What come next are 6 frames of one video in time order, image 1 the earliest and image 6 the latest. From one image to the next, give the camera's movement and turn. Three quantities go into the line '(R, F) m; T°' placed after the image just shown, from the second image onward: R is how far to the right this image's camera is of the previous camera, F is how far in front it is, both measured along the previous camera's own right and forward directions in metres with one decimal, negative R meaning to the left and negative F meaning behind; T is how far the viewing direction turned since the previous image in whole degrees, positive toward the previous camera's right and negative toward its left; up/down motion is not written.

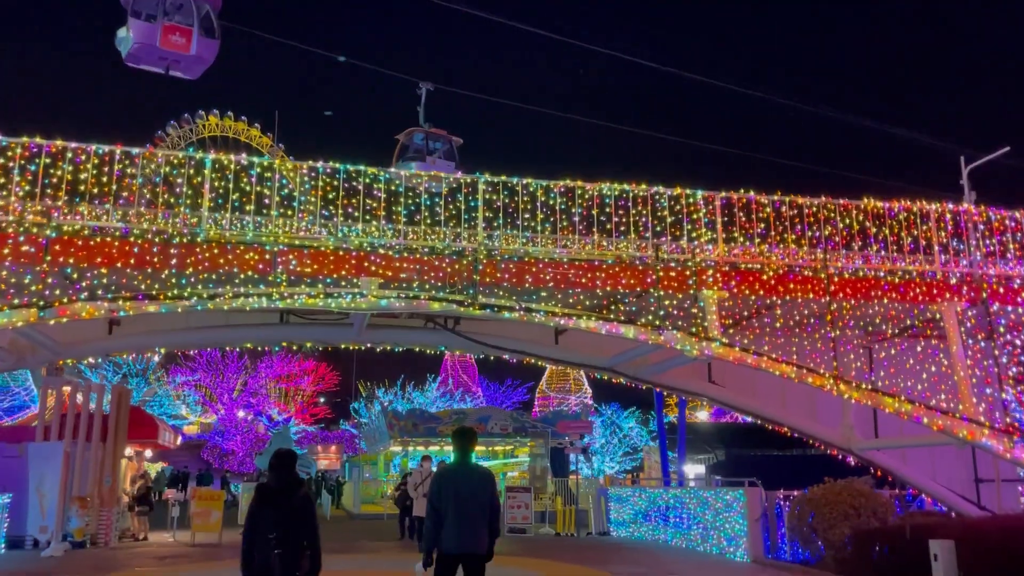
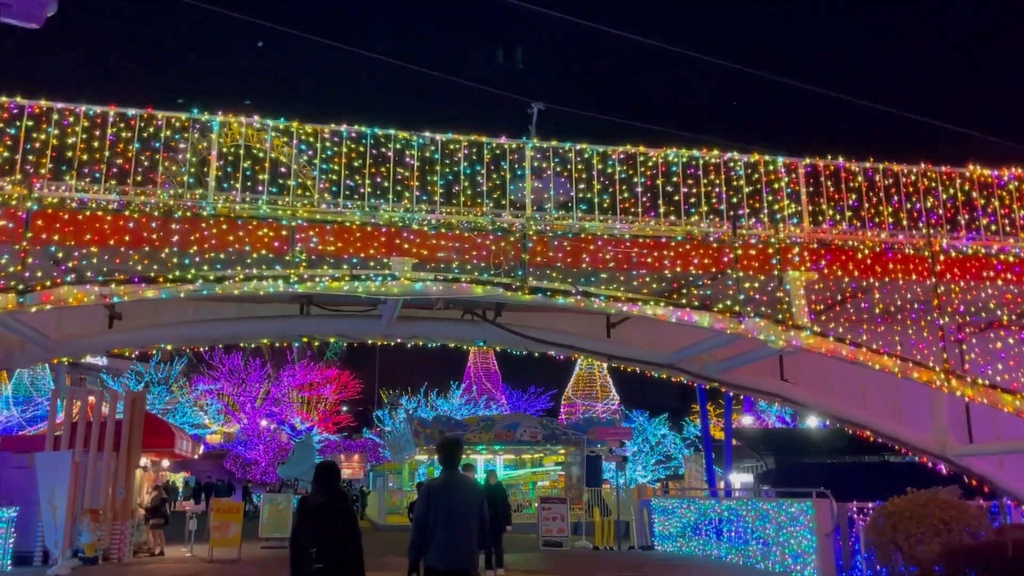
(-0.4, +1.5) m; -1°
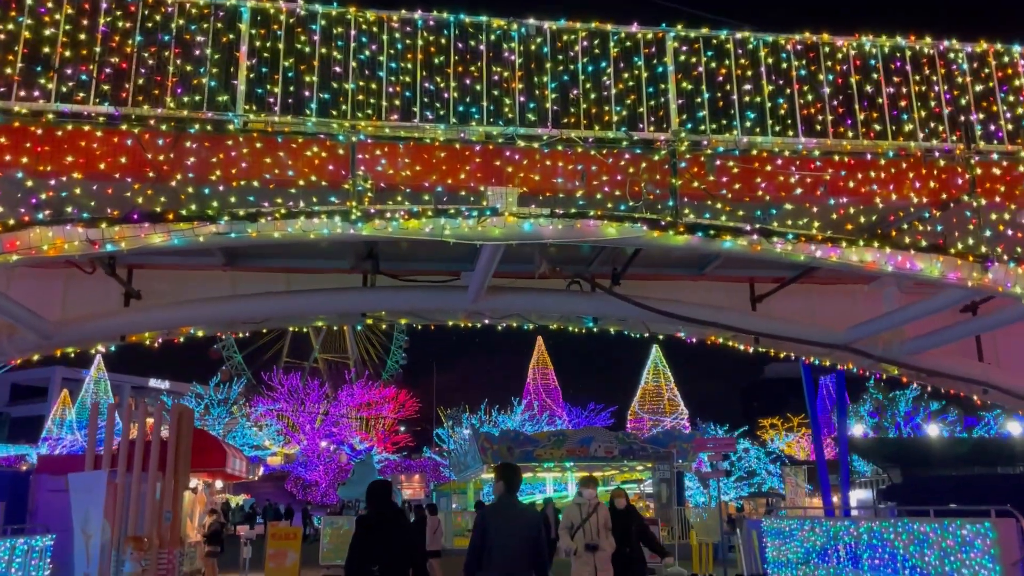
(-0.8, +2.6) m; -4°
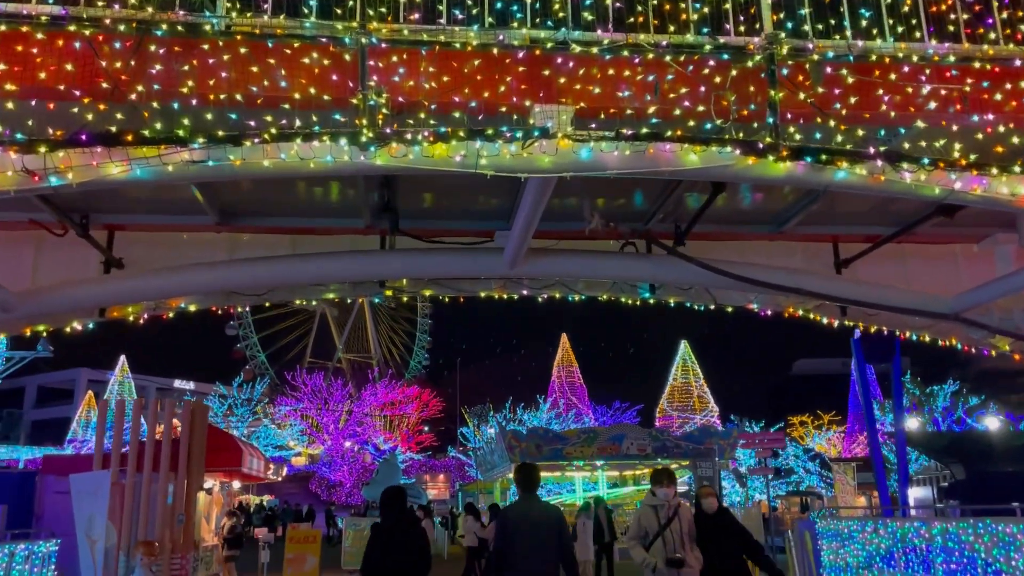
(-0.2, +1.4) m; -2°
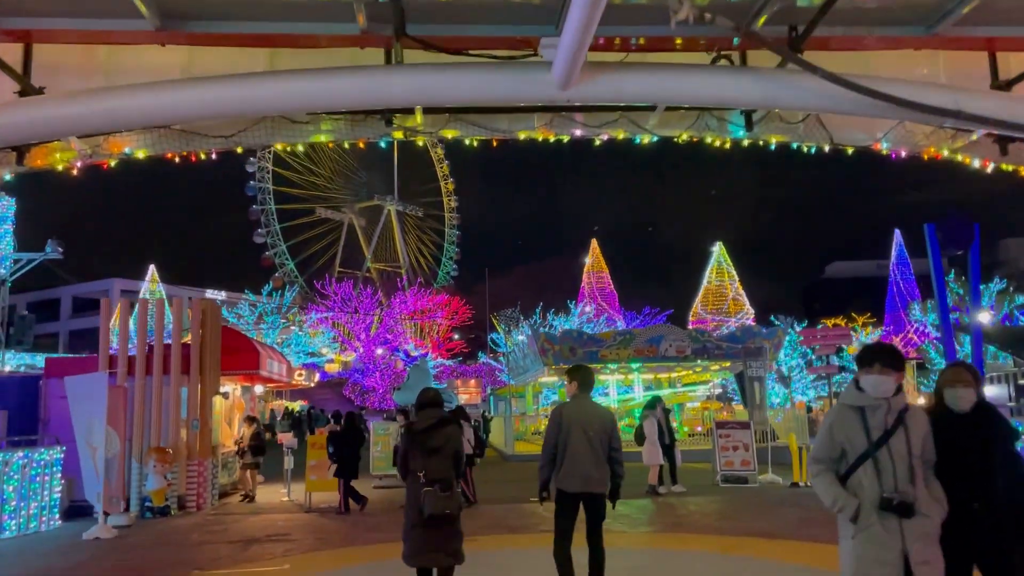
(-0.2, +1.8) m; -2°
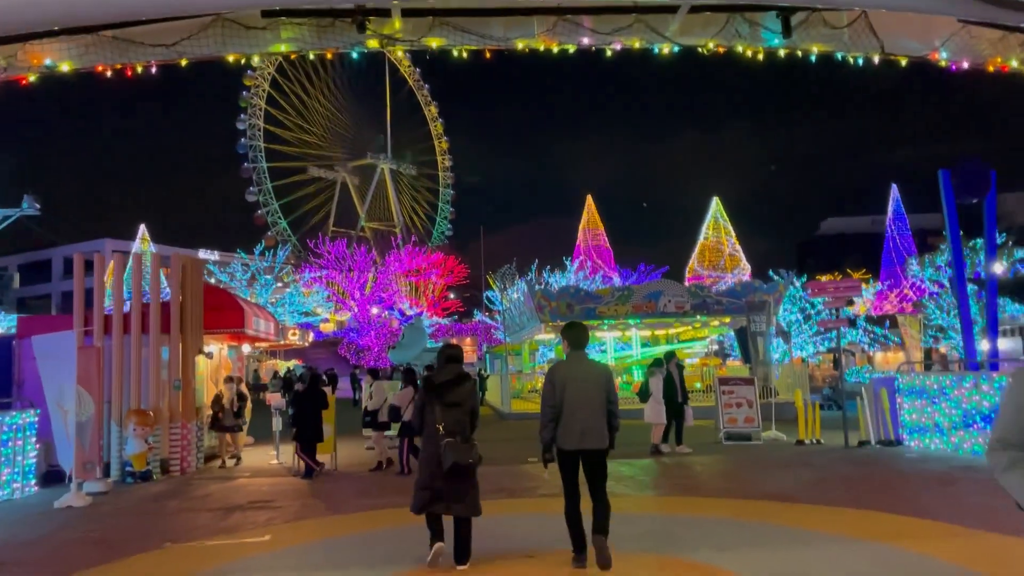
(0.0, +0.8) m; 0°
